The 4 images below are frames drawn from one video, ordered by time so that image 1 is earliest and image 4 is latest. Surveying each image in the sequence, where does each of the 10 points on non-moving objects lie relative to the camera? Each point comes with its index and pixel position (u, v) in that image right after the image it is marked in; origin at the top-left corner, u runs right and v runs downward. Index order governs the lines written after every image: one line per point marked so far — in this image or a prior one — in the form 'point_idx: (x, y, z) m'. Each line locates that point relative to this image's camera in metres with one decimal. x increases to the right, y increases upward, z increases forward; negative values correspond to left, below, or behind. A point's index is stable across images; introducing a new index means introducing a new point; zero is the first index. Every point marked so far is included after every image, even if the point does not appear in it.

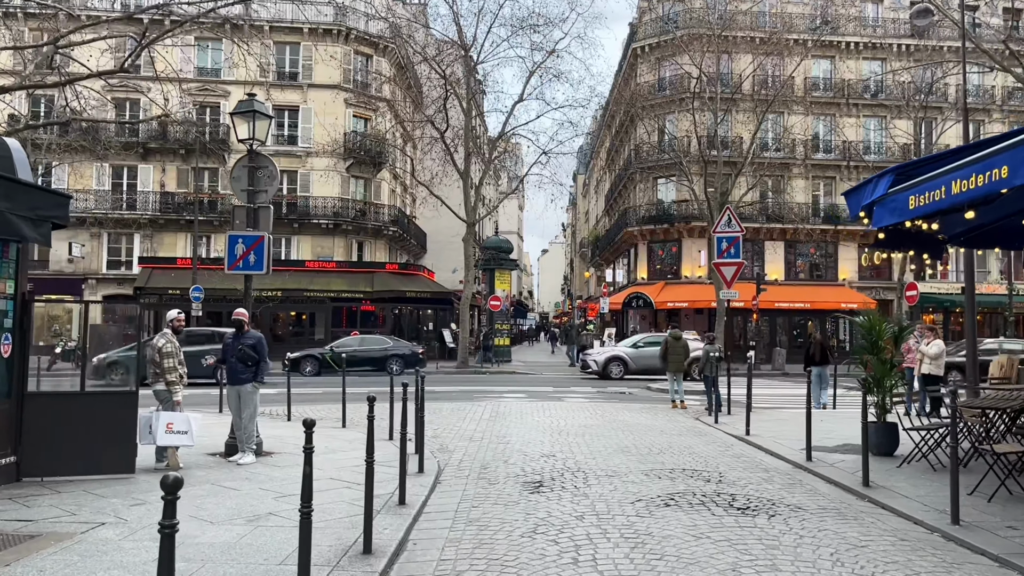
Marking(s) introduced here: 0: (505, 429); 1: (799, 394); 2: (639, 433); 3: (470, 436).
0: (-0.1, -2.1, +11.3) m
1: (+6.9, -2.5, +17.9) m
2: (+1.8, -2.1, +10.7) m
3: (-0.6, -2.1, +10.6) m
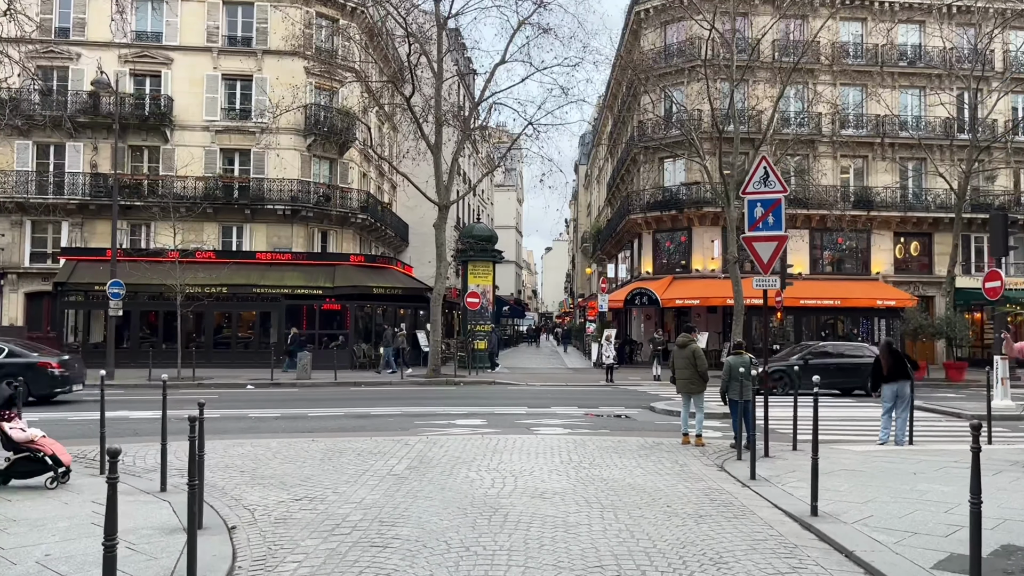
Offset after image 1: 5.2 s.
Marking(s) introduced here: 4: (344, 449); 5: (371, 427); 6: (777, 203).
0: (-0.9, -1.9, +6.8) m
1: (+6.1, -2.3, +13.3) m
2: (+1.0, -1.9, +6.2) m
3: (-1.4, -1.9, +6.1) m
4: (-2.2, -2.1, +9.7) m
5: (-2.3, -2.2, +12.0) m
6: (+3.6, +1.1, +10.0) m
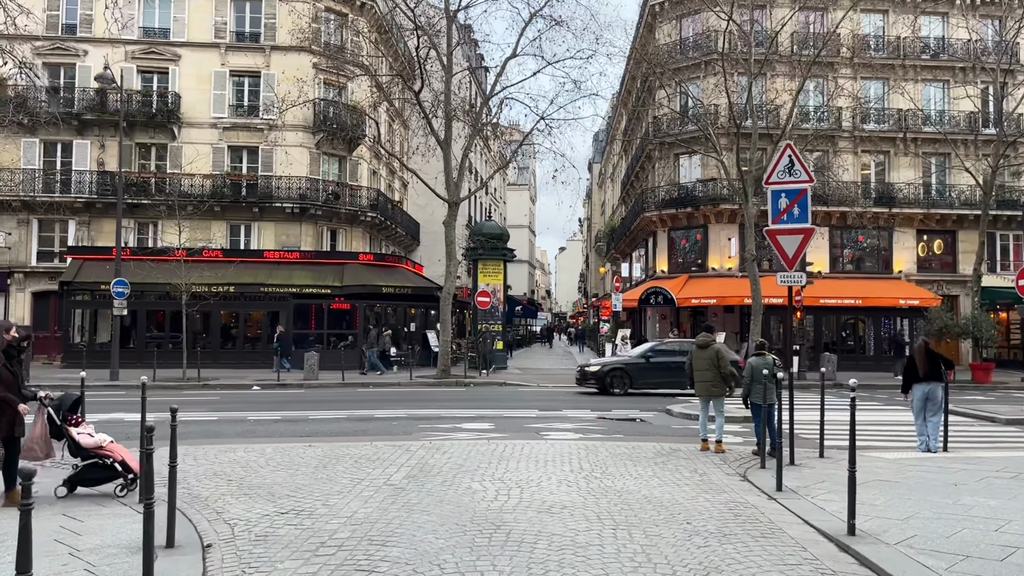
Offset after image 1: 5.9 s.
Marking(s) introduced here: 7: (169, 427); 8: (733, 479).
0: (-0.9, -1.9, +6.2) m
1: (+6.3, -2.3, +12.6) m
2: (+1.0, -1.9, +5.6) m
3: (-1.4, -1.9, +5.5) m
4: (-2.1, -2.0, +9.1) m
5: (-2.1, -2.2, +11.5) m
6: (+3.7, +1.2, +9.4) m
7: (-5.2, -2.1, +11.4) m
8: (+2.5, -2.1, +8.3) m
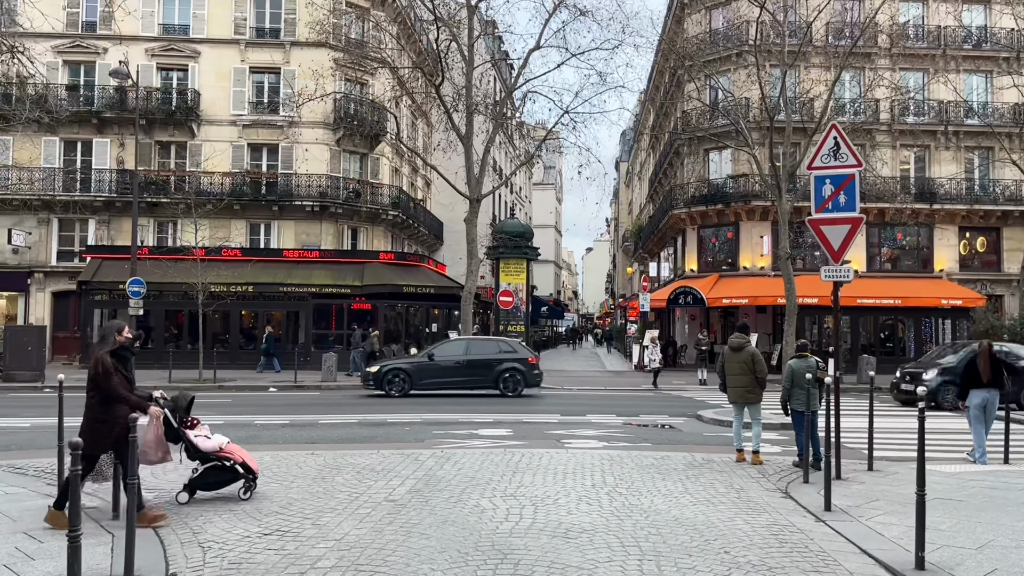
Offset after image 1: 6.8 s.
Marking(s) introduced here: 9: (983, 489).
0: (-0.8, -1.8, +5.5) m
1: (+6.6, -2.2, +11.6) m
2: (+1.1, -1.8, +4.8) m
3: (-1.4, -1.8, +4.8) m
4: (-1.9, -2.0, +8.4) m
5: (-1.9, -2.1, +10.8) m
6: (+3.8, +1.2, +8.5) m
7: (-5.0, -2.0, +10.8) m
8: (+2.6, -2.1, +7.4) m
9: (+4.8, -2.1, +7.7) m
